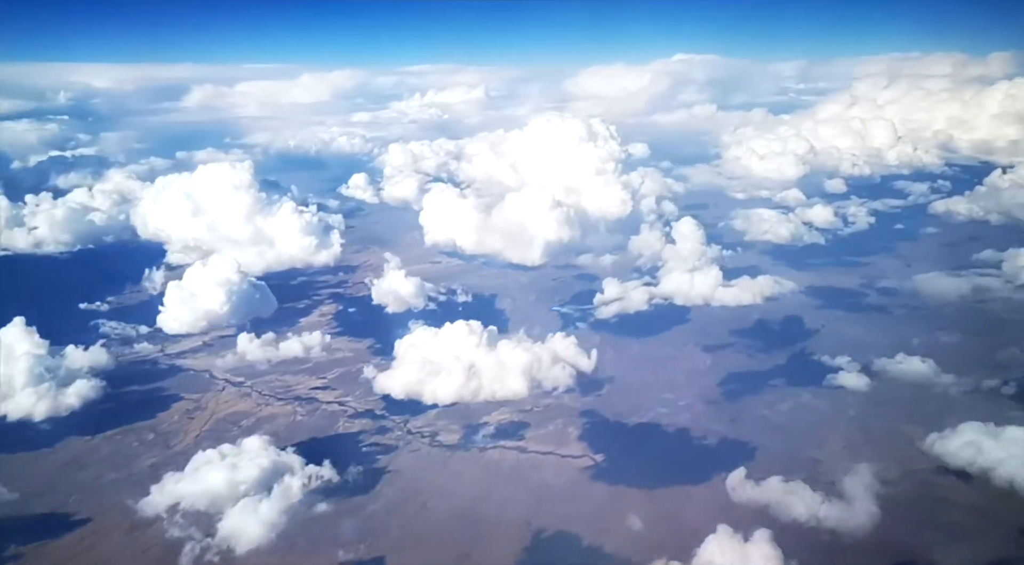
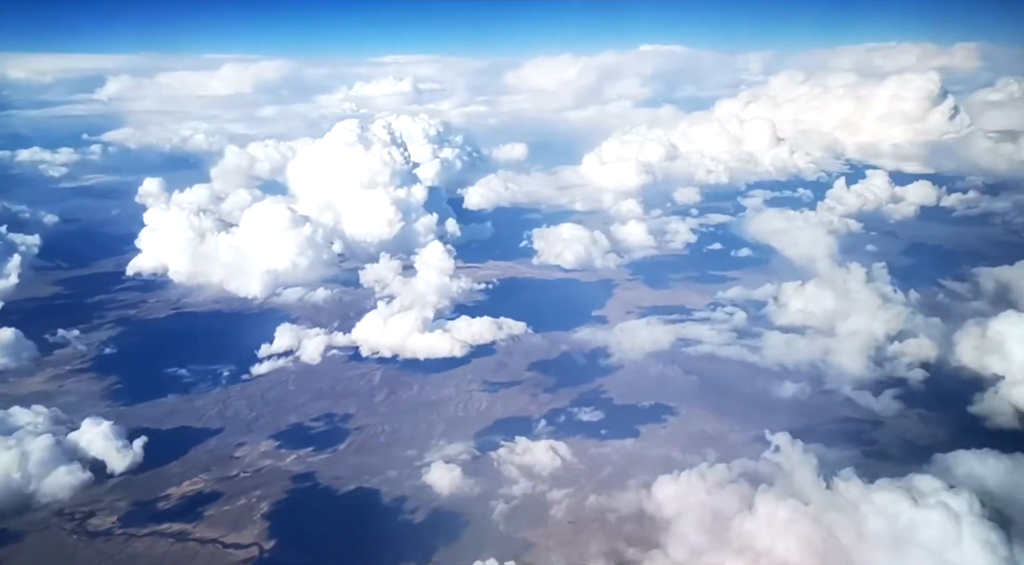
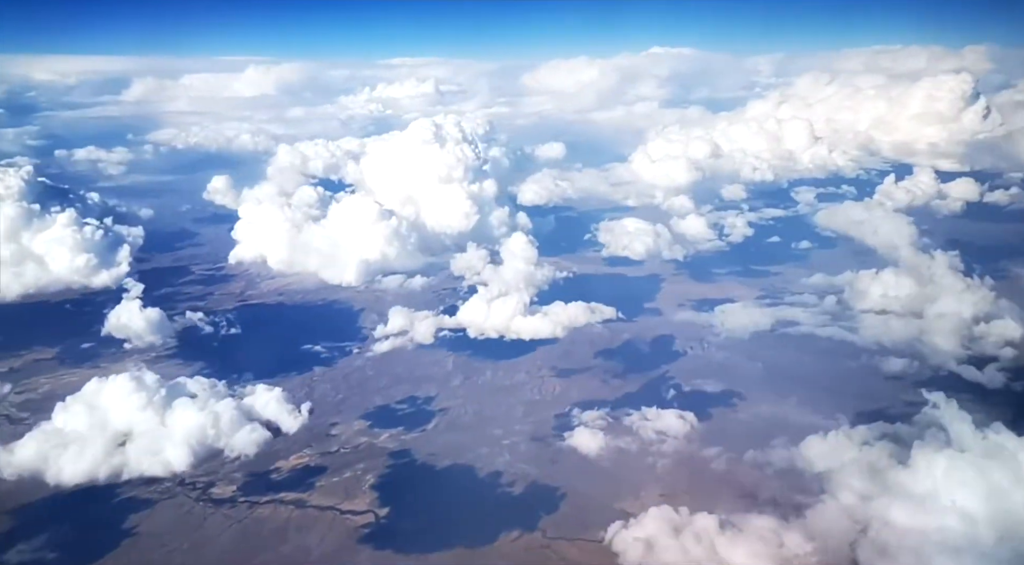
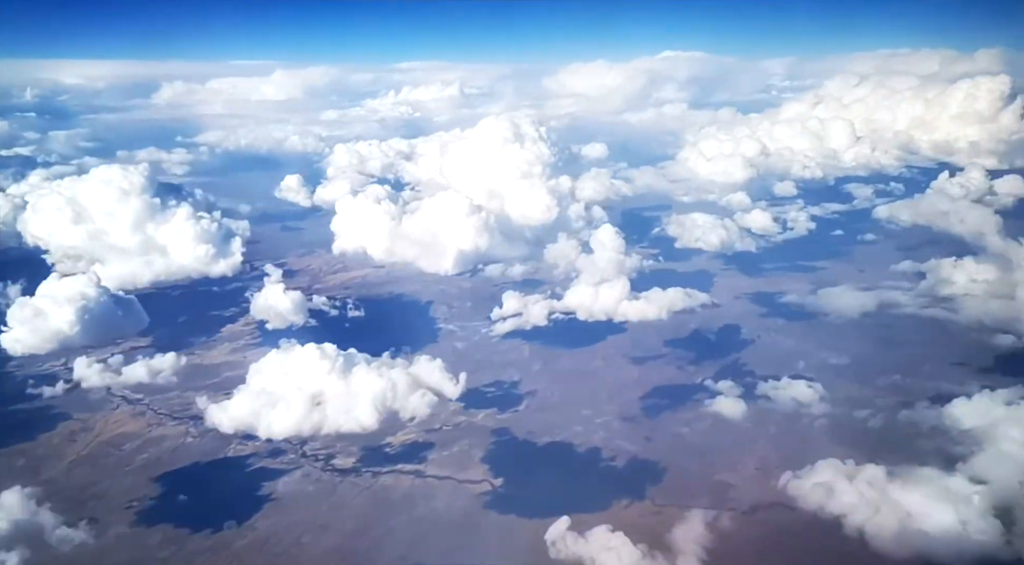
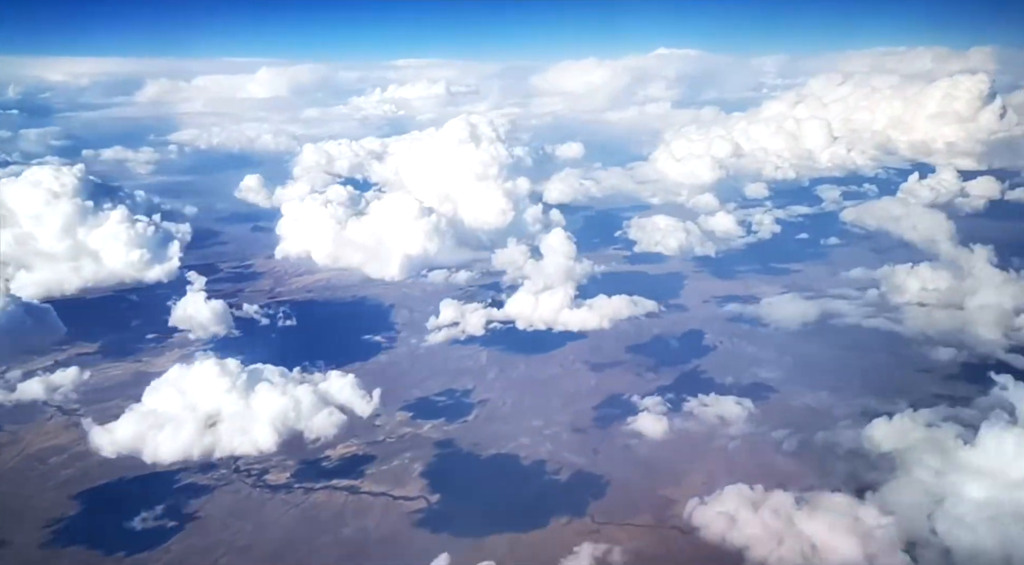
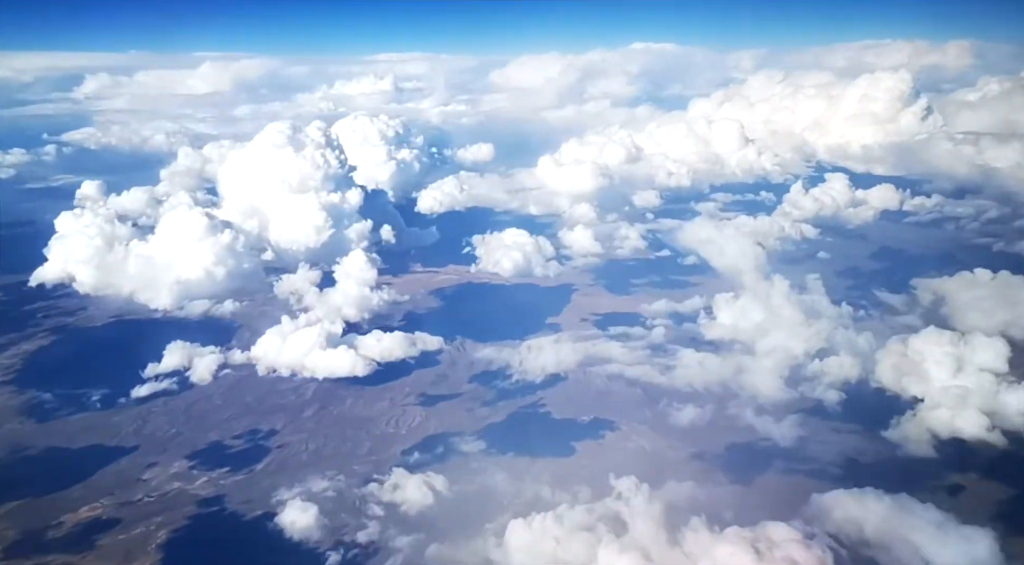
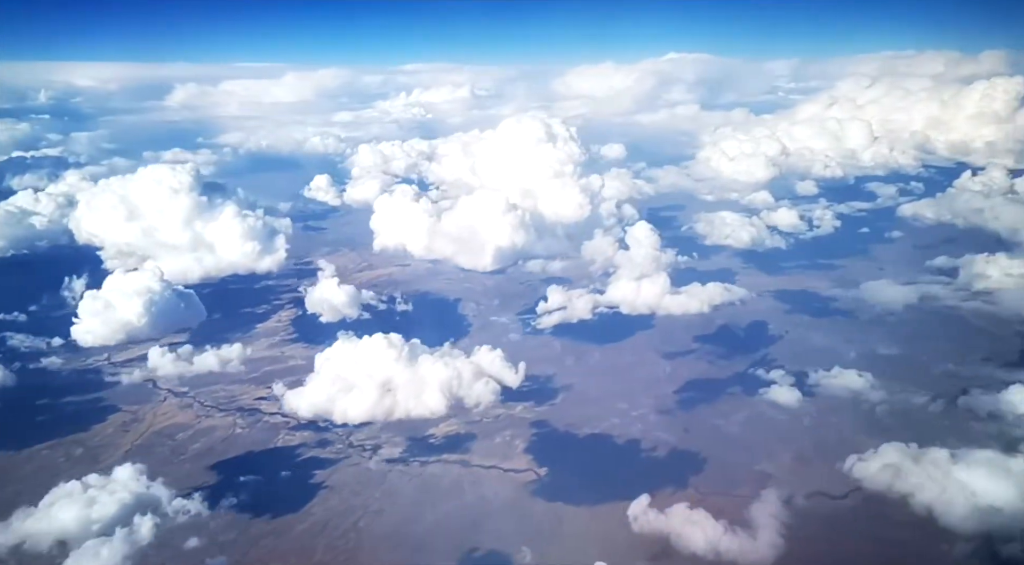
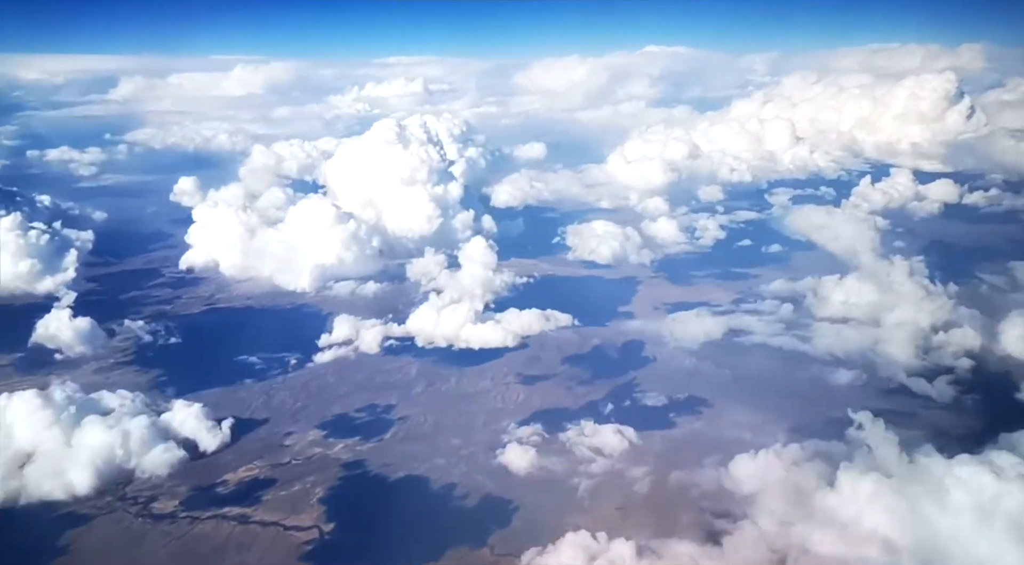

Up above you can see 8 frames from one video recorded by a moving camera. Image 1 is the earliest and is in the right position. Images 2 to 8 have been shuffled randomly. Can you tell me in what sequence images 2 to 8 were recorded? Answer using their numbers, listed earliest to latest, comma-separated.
7, 4, 5, 3, 8, 2, 6
